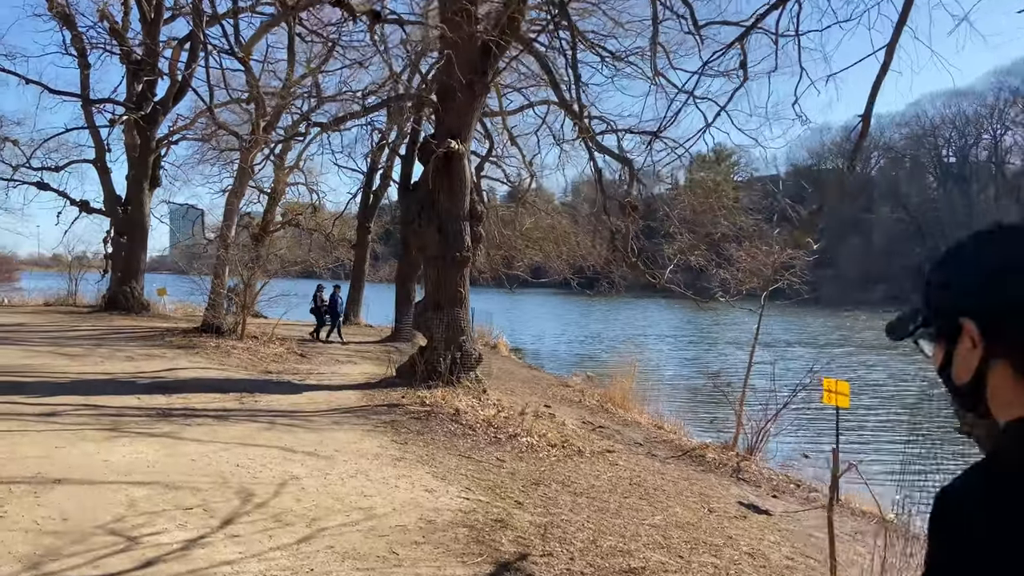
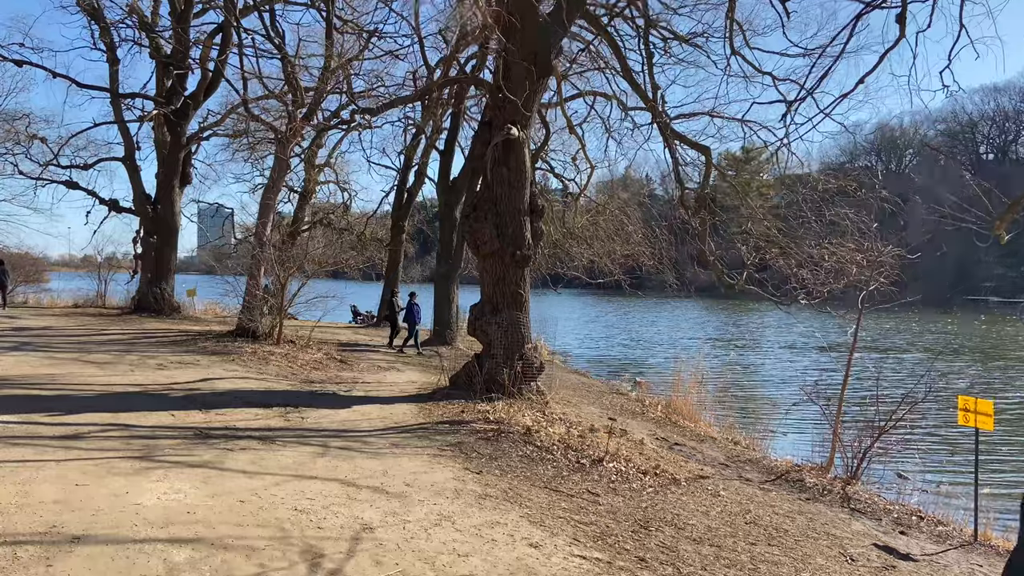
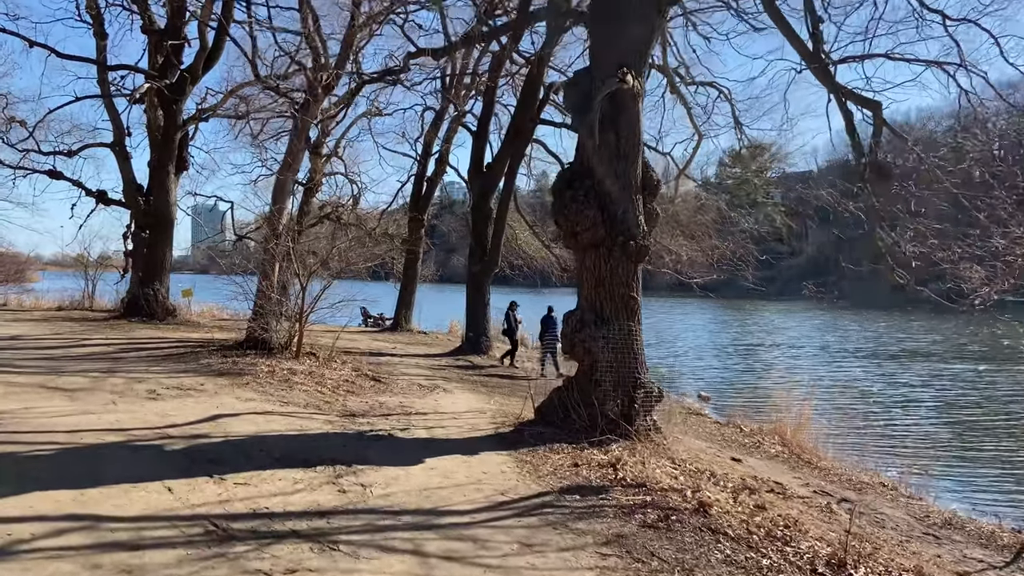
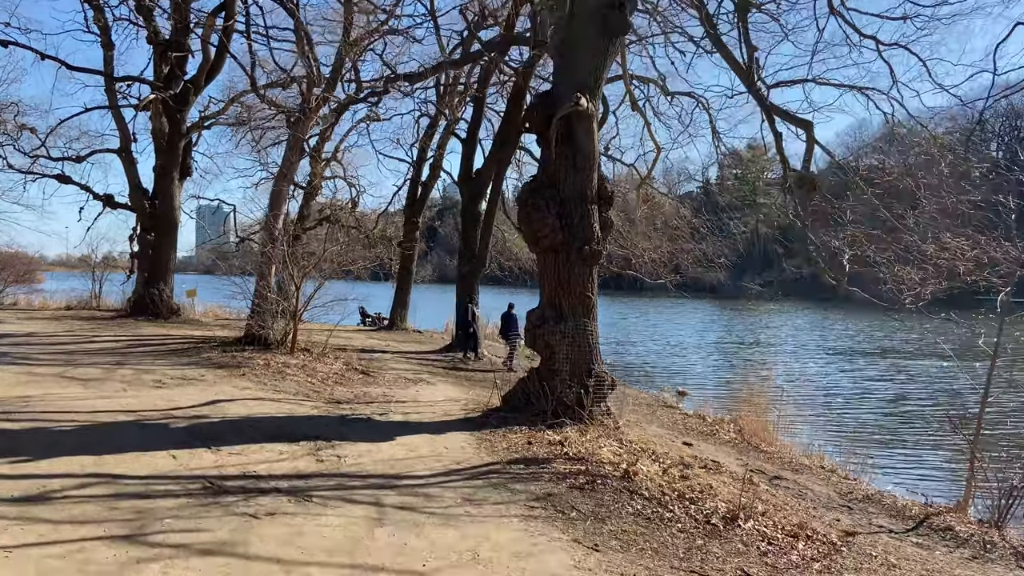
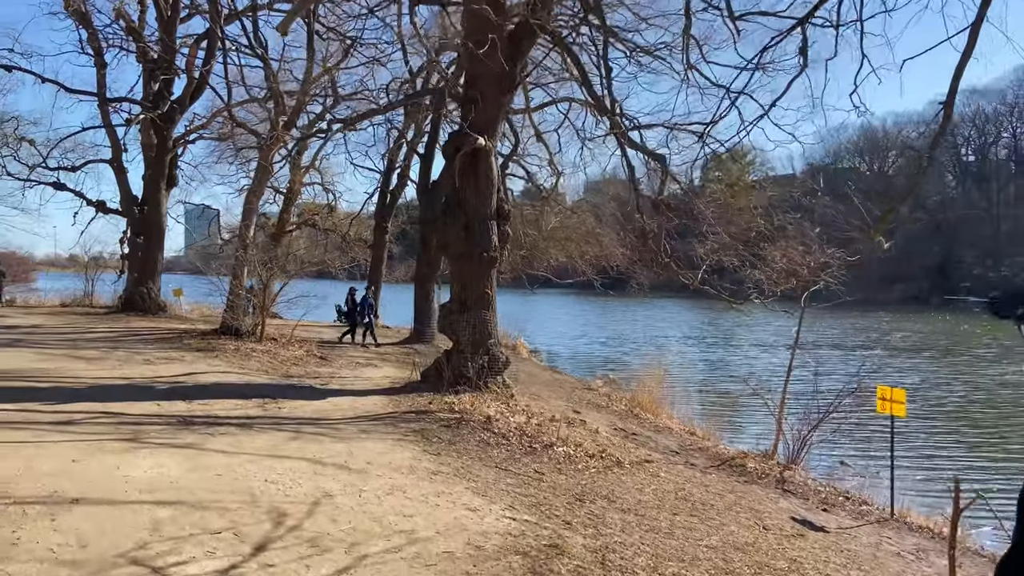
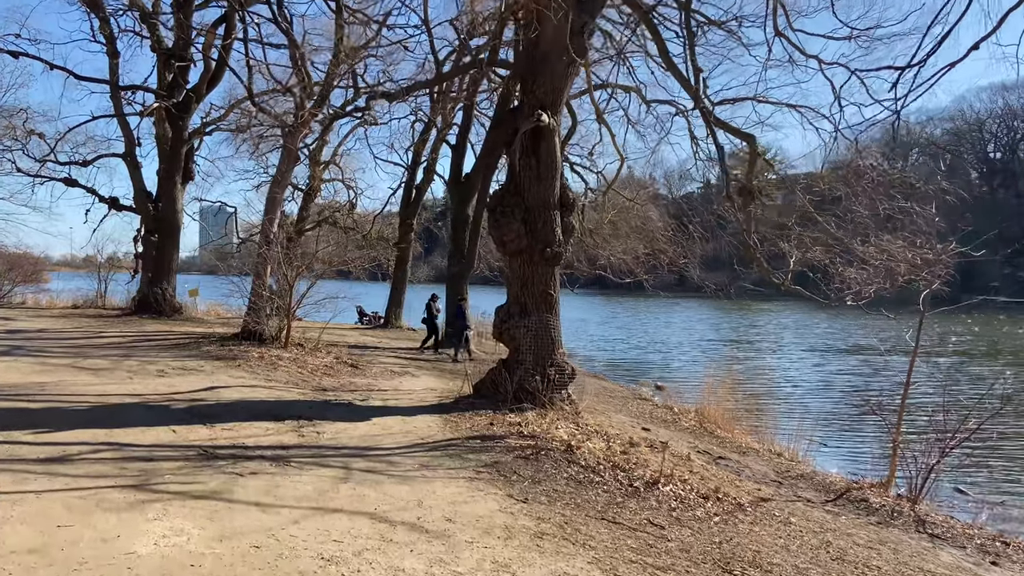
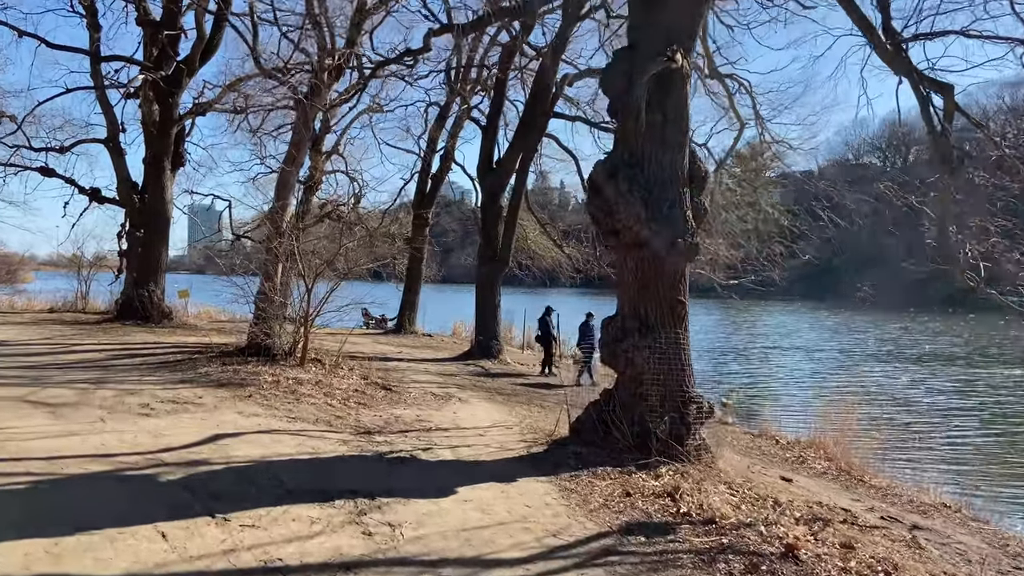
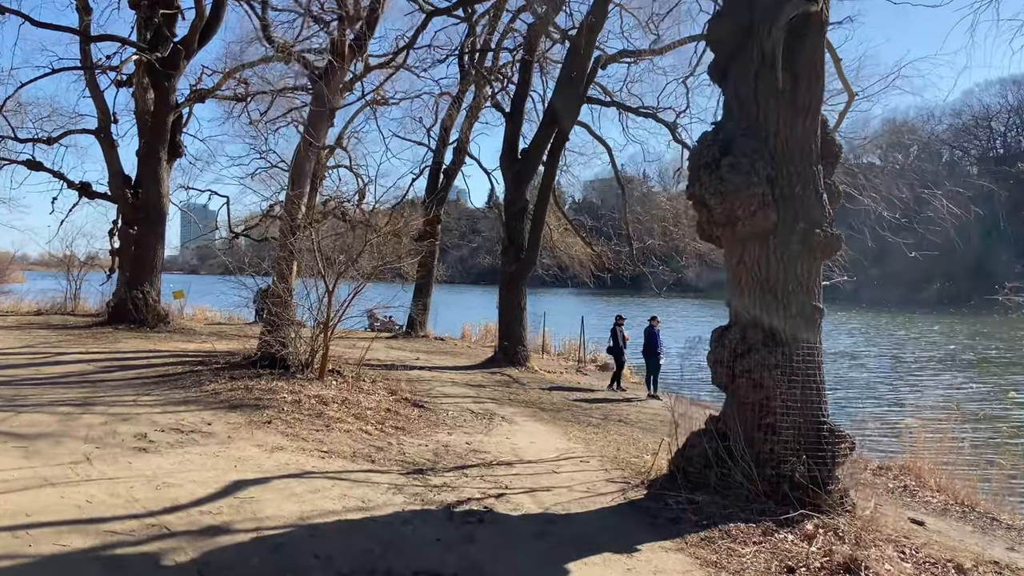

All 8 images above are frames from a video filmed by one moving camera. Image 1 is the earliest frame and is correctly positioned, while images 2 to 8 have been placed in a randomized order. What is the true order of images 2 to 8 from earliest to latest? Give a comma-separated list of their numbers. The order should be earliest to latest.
5, 2, 6, 4, 3, 7, 8
